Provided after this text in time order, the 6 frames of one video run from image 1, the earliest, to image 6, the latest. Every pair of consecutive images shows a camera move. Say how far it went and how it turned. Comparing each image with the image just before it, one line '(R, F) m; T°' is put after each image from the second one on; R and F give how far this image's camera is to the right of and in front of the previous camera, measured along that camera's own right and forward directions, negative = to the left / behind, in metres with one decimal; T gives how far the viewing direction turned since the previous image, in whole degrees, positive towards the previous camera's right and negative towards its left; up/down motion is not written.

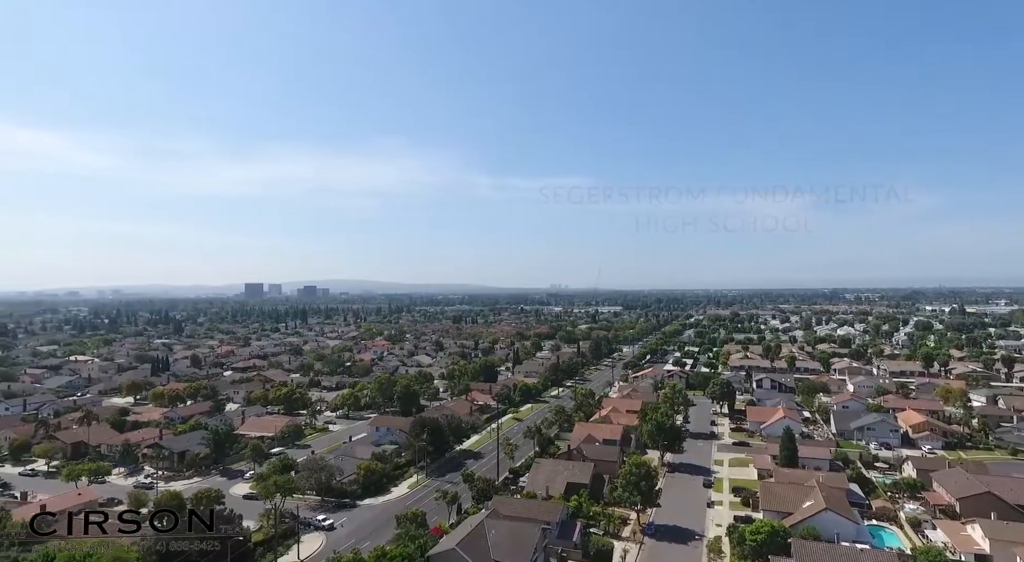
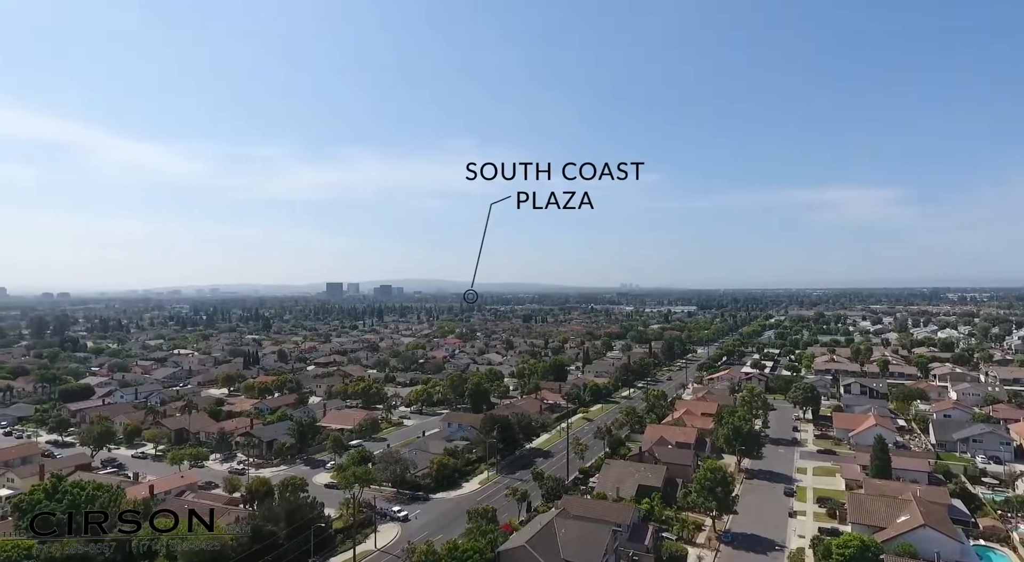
(-0.1, +0.1) m; -6°
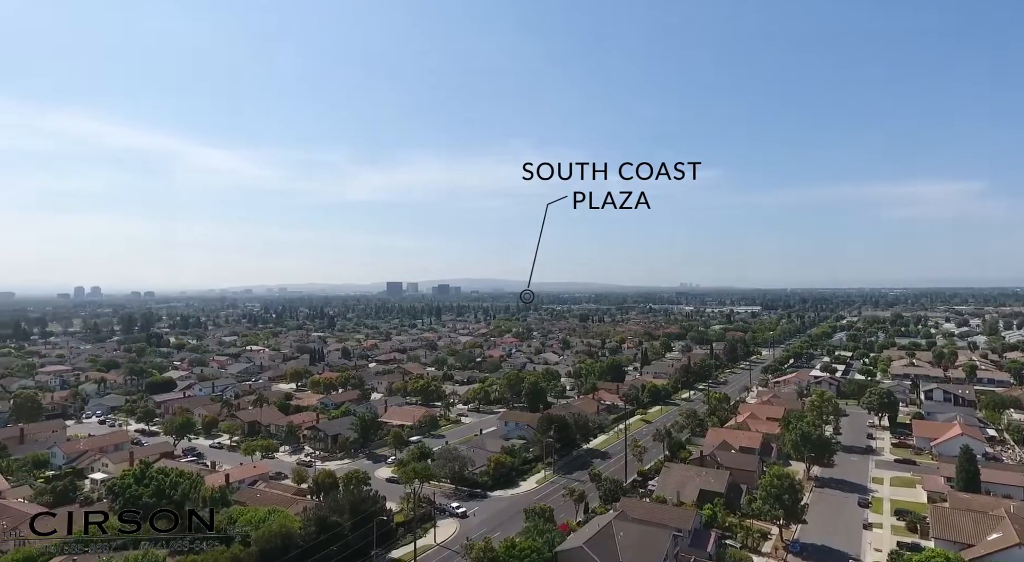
(0.0, +0.2) m; -5°
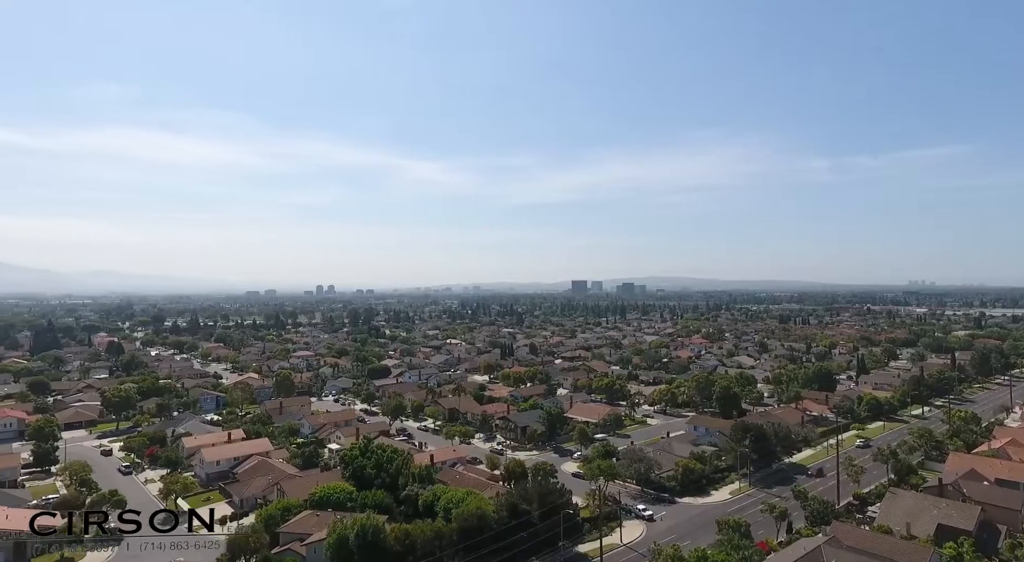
(-0.3, +1.1) m; -16°
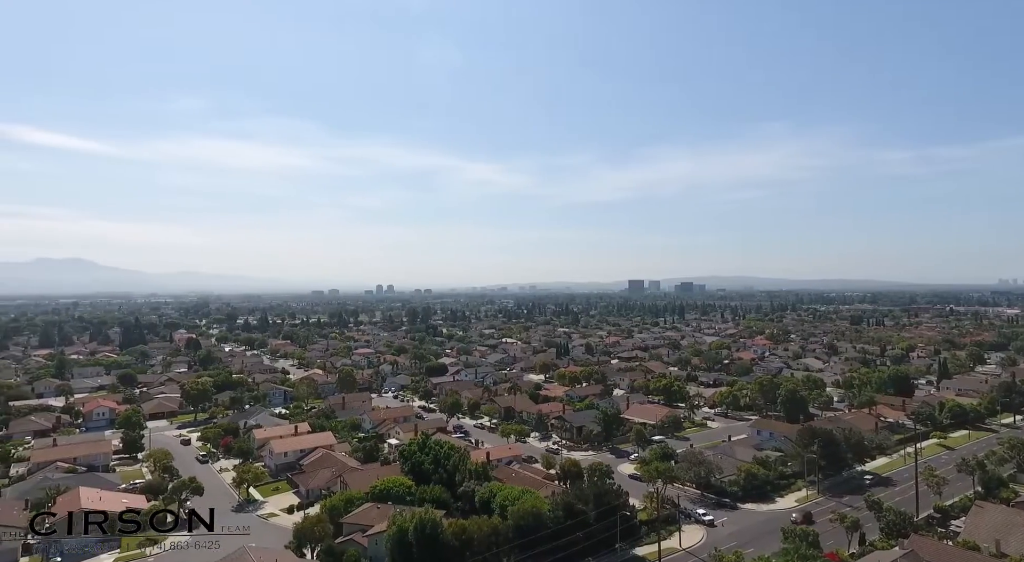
(-0.2, +0.4) m; -5°
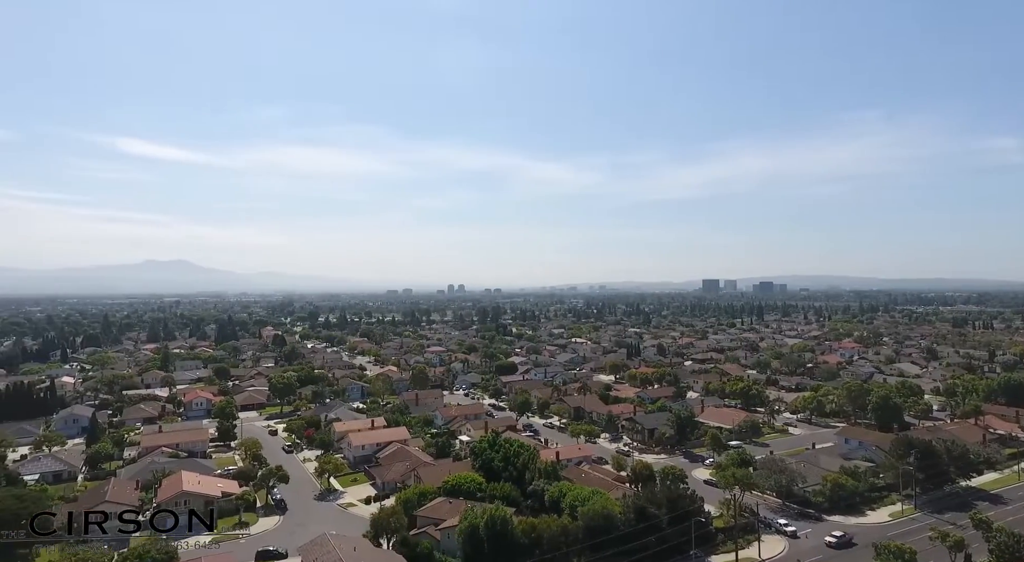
(0.0, +1.1) m; -6°
